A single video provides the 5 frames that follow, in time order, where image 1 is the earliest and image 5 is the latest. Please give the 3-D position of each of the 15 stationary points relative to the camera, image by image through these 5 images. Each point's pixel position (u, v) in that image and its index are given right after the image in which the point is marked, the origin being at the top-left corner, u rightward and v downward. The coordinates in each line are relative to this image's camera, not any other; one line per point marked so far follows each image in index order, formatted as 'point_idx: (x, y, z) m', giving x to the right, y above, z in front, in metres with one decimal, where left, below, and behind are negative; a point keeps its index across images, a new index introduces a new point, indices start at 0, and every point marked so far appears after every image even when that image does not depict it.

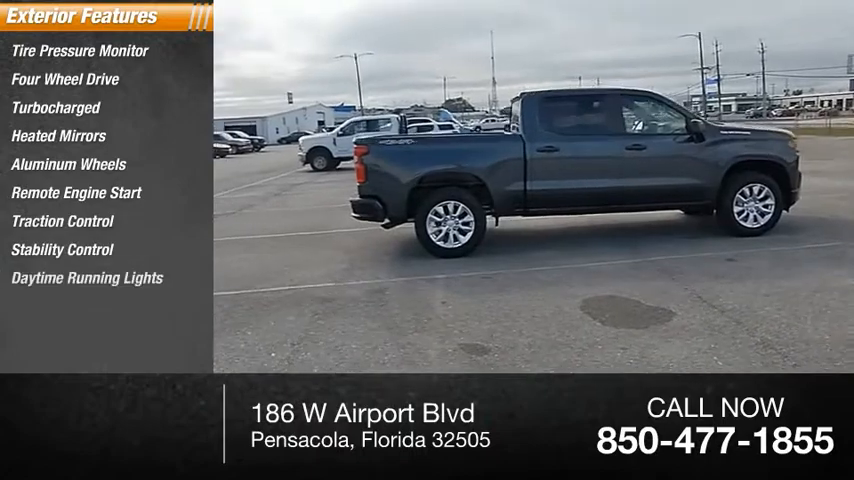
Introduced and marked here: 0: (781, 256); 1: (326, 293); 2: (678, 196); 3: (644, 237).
0: (+3.6, -0.1, +8.0) m
1: (-1.1, -0.3, +8.2) m
2: (+2.8, +0.5, +8.7) m
3: (+2.6, +0.1, +9.0) m
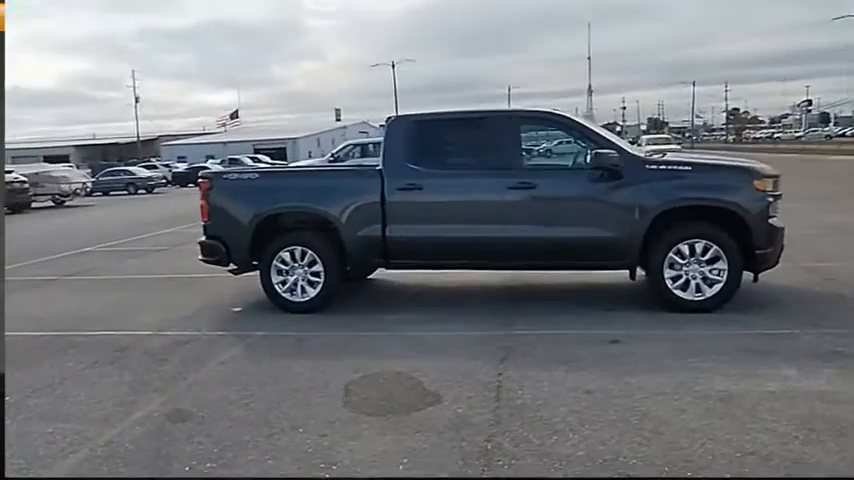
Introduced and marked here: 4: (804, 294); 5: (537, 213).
0: (+2.0, -0.7, +5.6) m
1: (-2.7, -0.7, +6.5) m
2: (+1.3, -0.1, +6.4) m
3: (+1.1, -0.5, +6.8) m
4: (+3.2, -0.5, +6.7) m
5: (+0.9, +0.2, +6.4) m
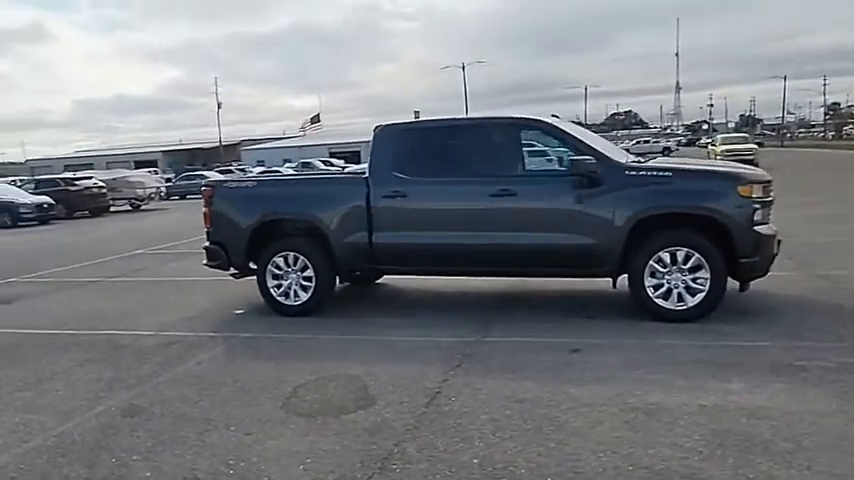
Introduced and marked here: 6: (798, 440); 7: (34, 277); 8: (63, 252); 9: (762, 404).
0: (+1.8, -0.8, +5.5) m
1: (-2.8, -0.8, +6.9) m
2: (+1.1, -0.2, +6.4) m
3: (+1.0, -0.6, +6.7) m
4: (+3.1, -0.5, +6.4) m
5: (+0.7, +0.2, +6.4) m
6: (+1.8, -1.0, +3.8) m
7: (-5.1, -0.5, +10.0) m
8: (-6.3, -0.2, +13.3) m
9: (+1.9, -0.9, +4.3) m
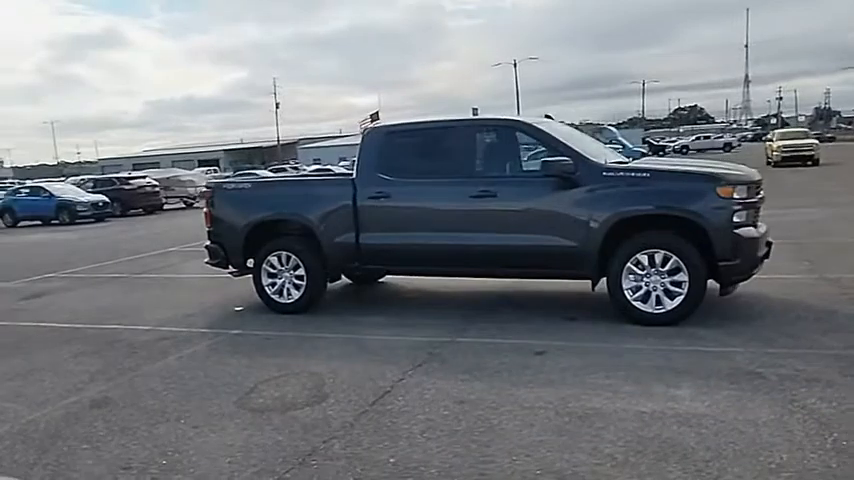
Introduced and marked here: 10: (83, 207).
0: (+1.5, -0.8, +5.5) m
1: (-2.9, -0.8, +7.3) m
2: (+0.9, -0.2, +6.4) m
3: (+0.9, -0.6, +6.7) m
4: (+2.9, -0.6, +6.2) m
5: (+0.6, +0.2, +6.4) m
6: (+1.4, -1.0, +3.7) m
7: (-4.9, -0.4, +10.5) m
8: (-5.8, -0.2, +13.9) m
9: (+1.5, -0.9, +4.2) m
10: (-7.9, +0.8, +17.8) m
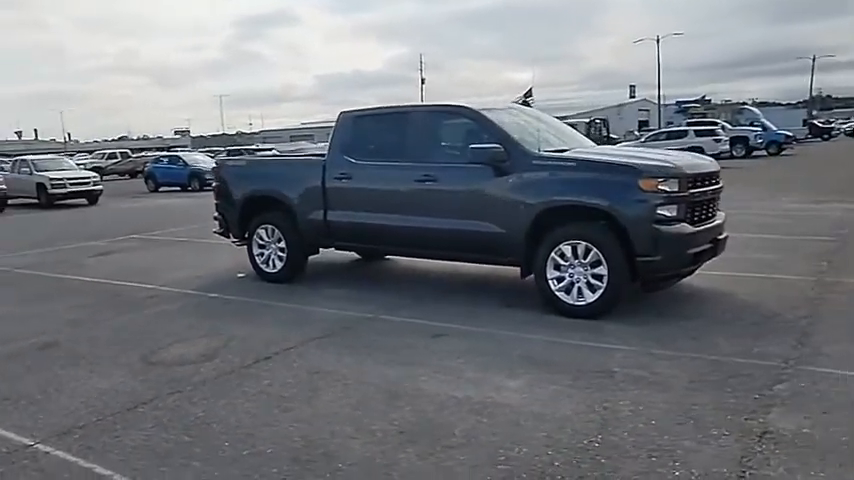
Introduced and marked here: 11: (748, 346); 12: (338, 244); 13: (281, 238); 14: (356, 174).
0: (+0.8, -0.7, +5.5) m
1: (-3.1, -0.4, +8.3) m
2: (+0.4, -0.1, +6.5) m
3: (+0.5, -0.5, +6.8) m
4: (+2.3, -0.6, +5.9) m
5: (+0.1, +0.3, +6.6) m
6: (+0.2, -1.0, +3.8) m
7: (-4.3, +0.1, +11.9) m
8: (-4.3, +0.5, +15.4) m
9: (+0.5, -0.9, +4.3) m
10: (-5.4, +1.6, +19.6) m
11: (+2.1, -0.7, +5.0) m
12: (-0.8, 0.0, +7.4) m
13: (-1.5, 0.0, +7.8) m
14: (-0.6, +0.6, +7.1) m
